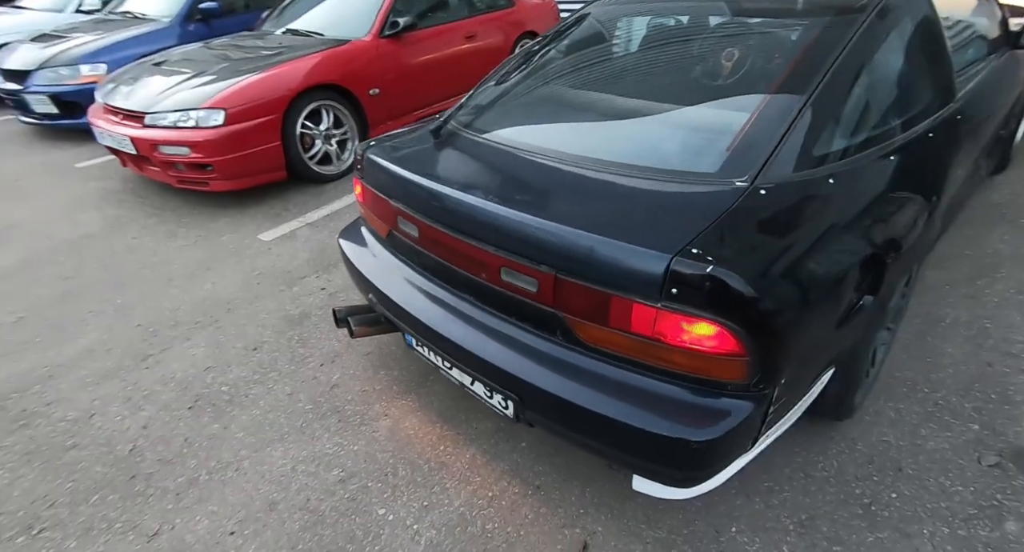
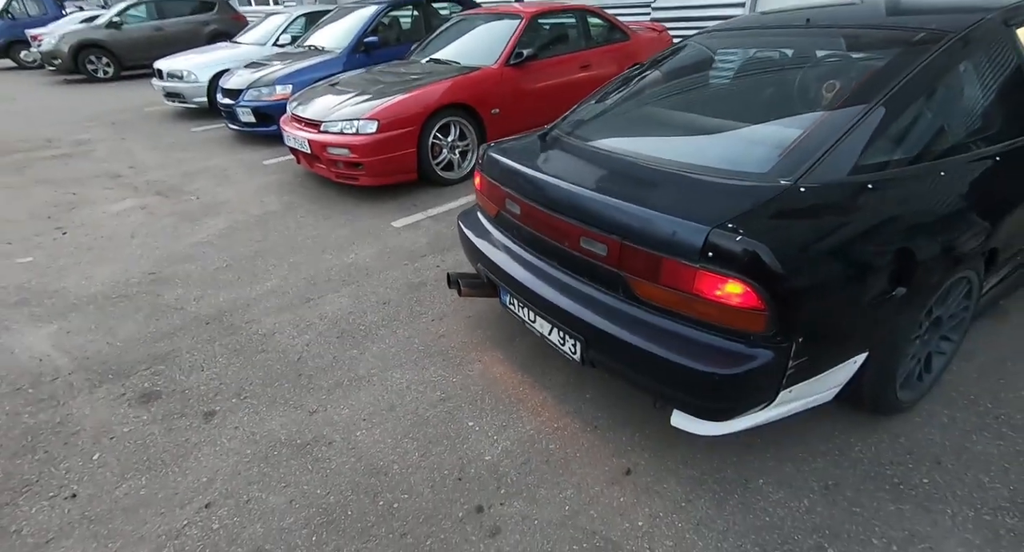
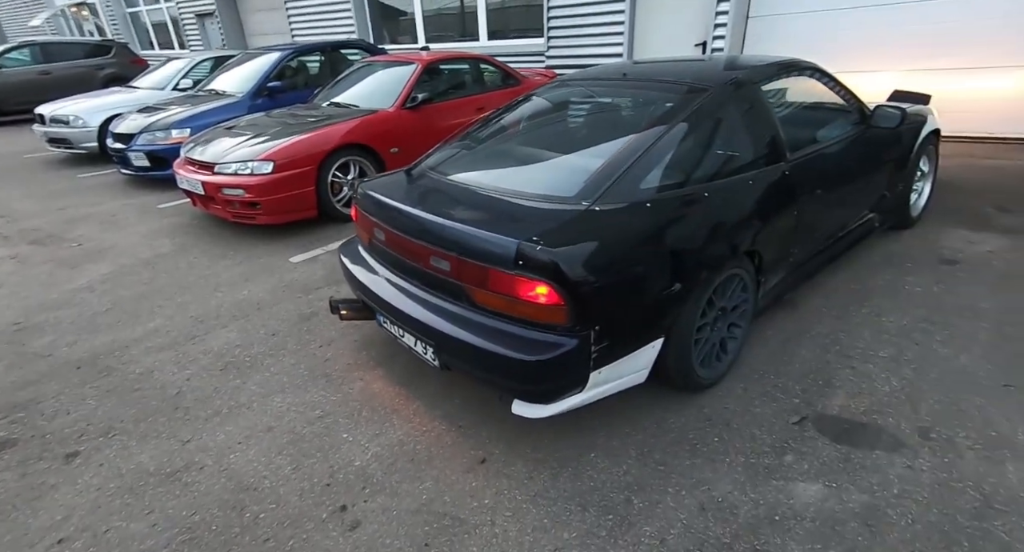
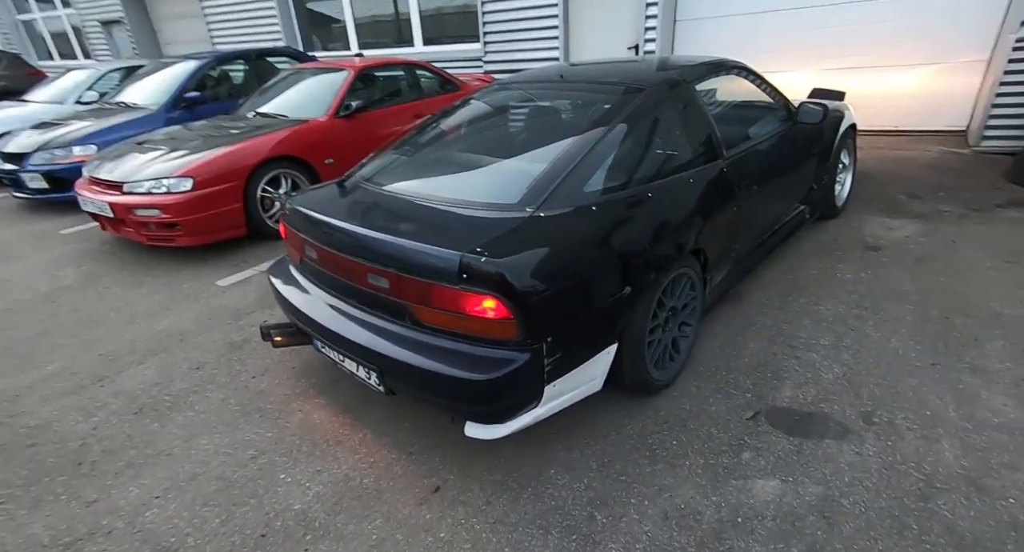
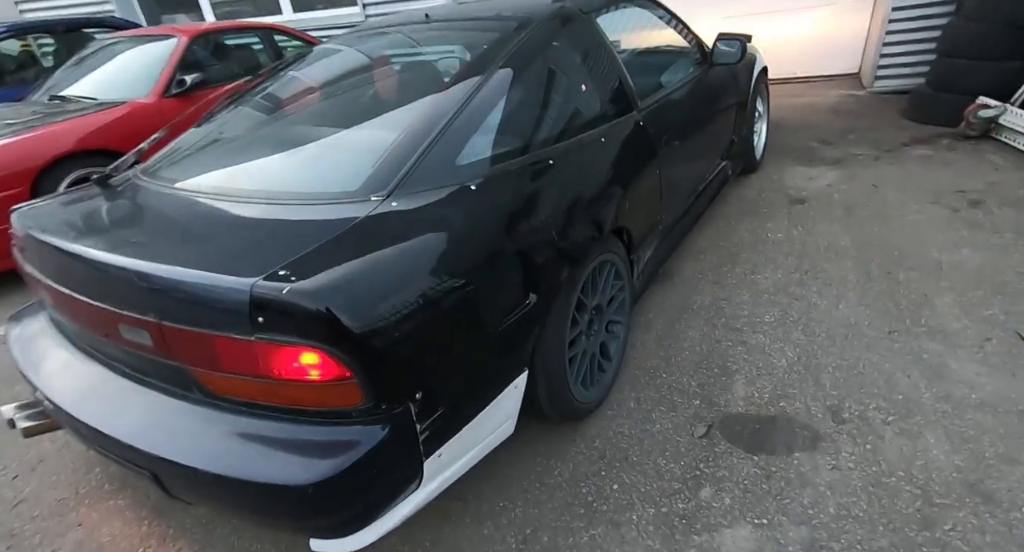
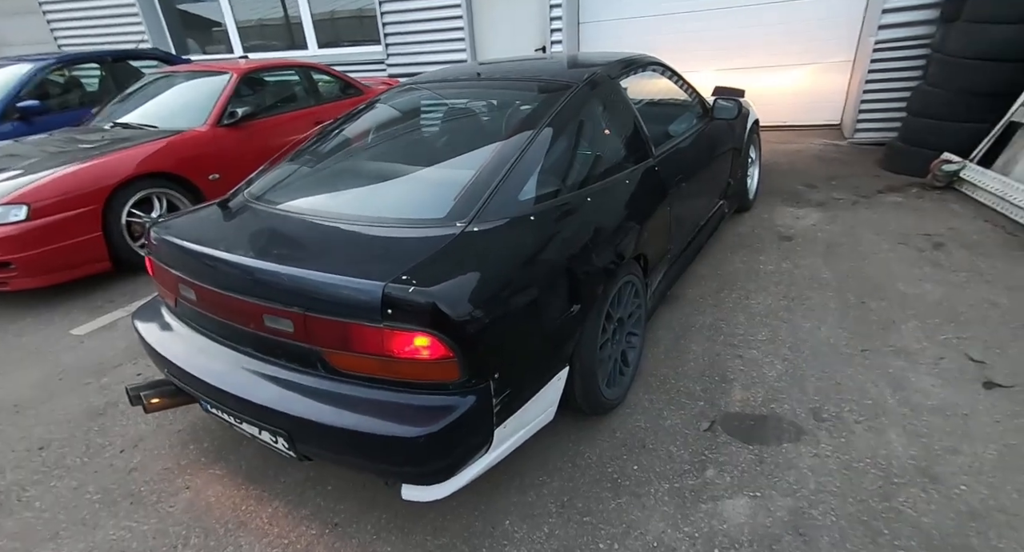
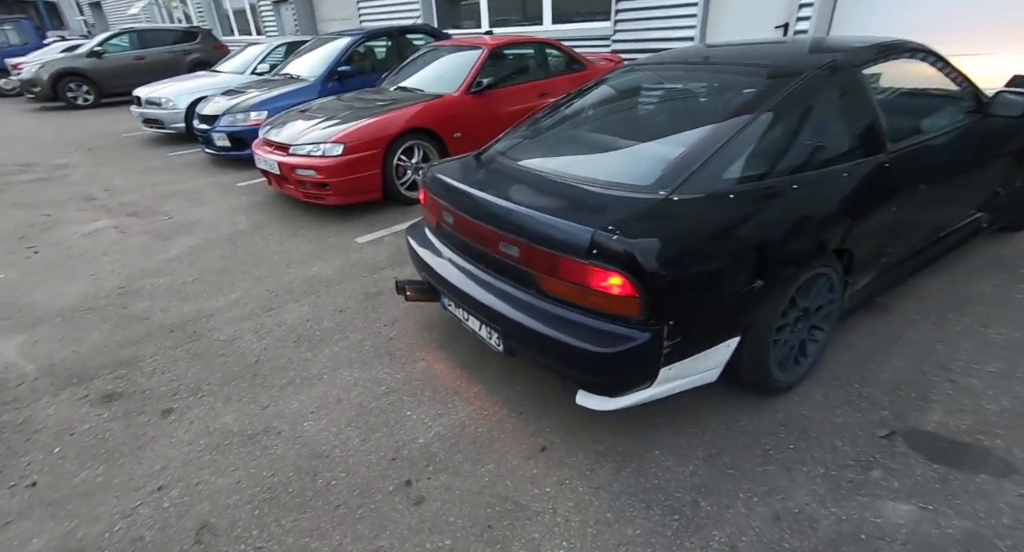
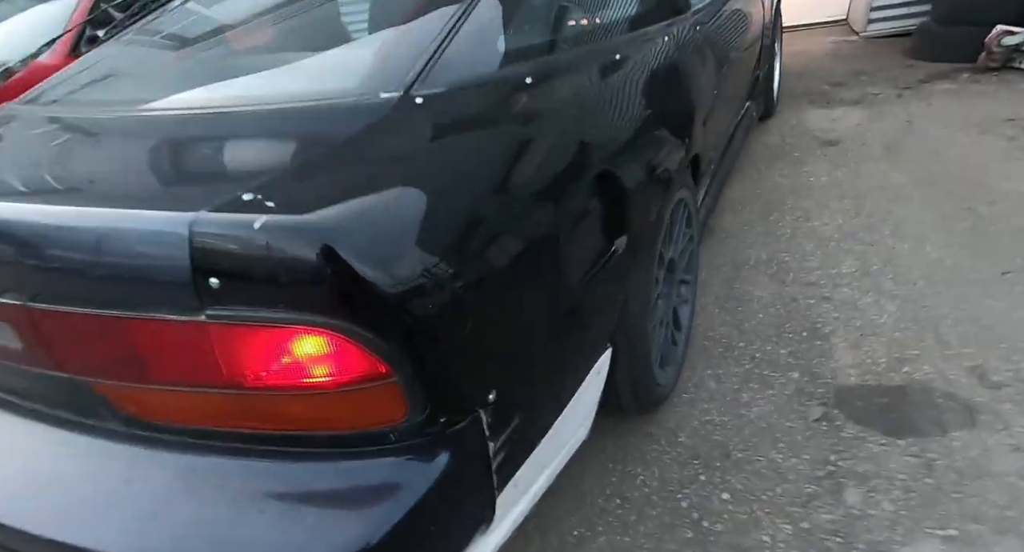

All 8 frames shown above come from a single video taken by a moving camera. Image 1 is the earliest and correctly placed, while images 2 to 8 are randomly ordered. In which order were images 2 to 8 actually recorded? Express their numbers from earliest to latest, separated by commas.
2, 7, 3, 4, 6, 5, 8
